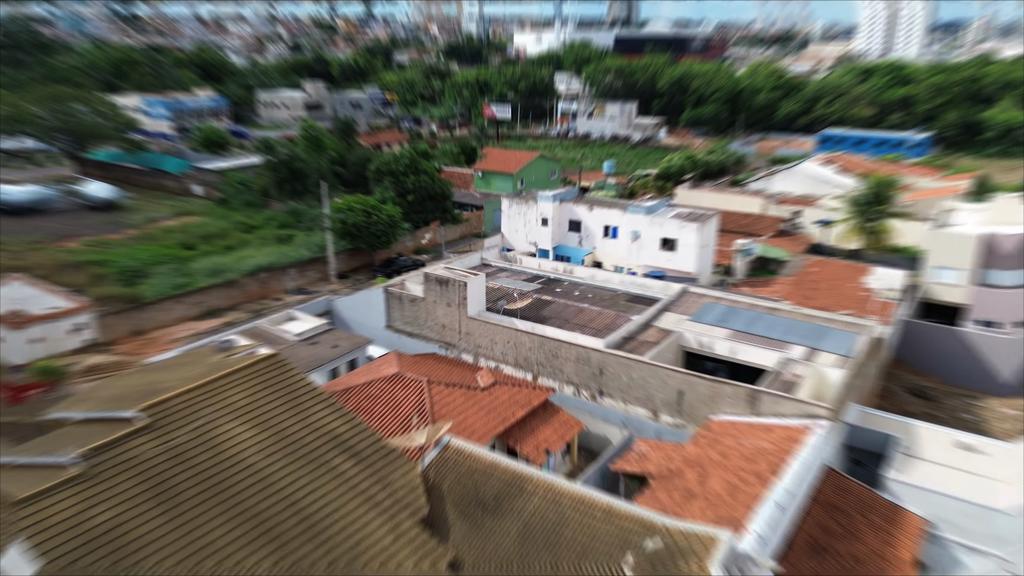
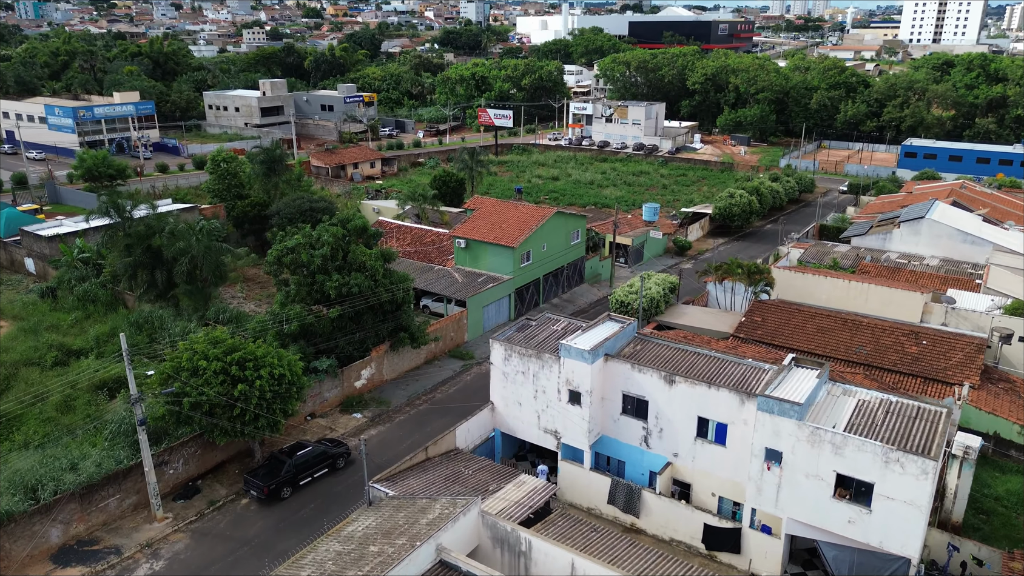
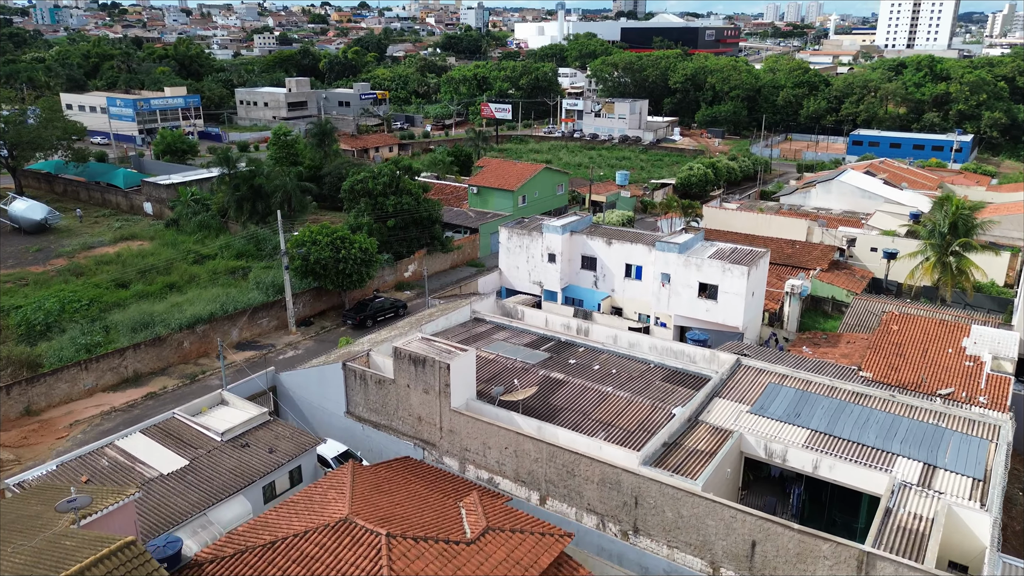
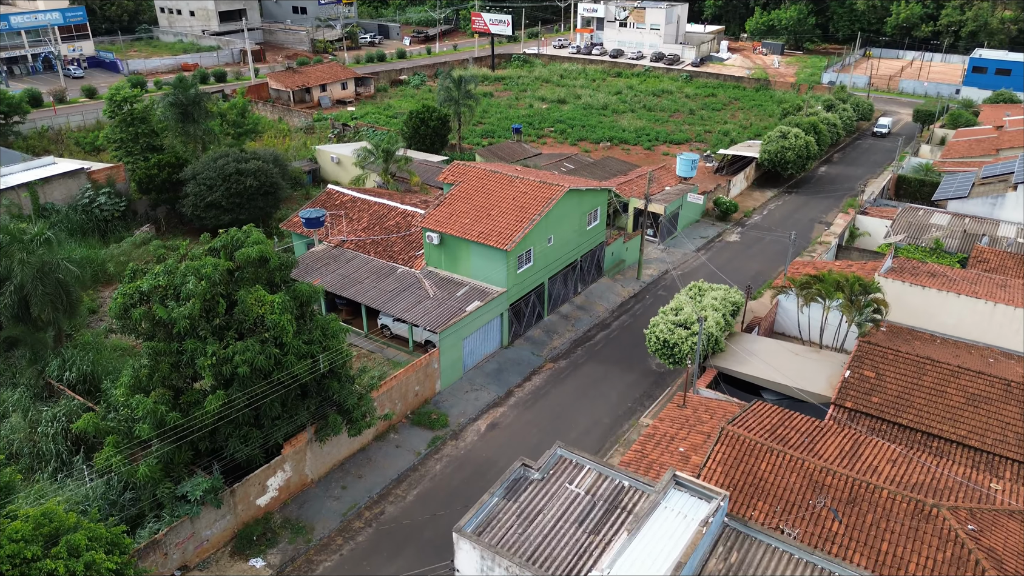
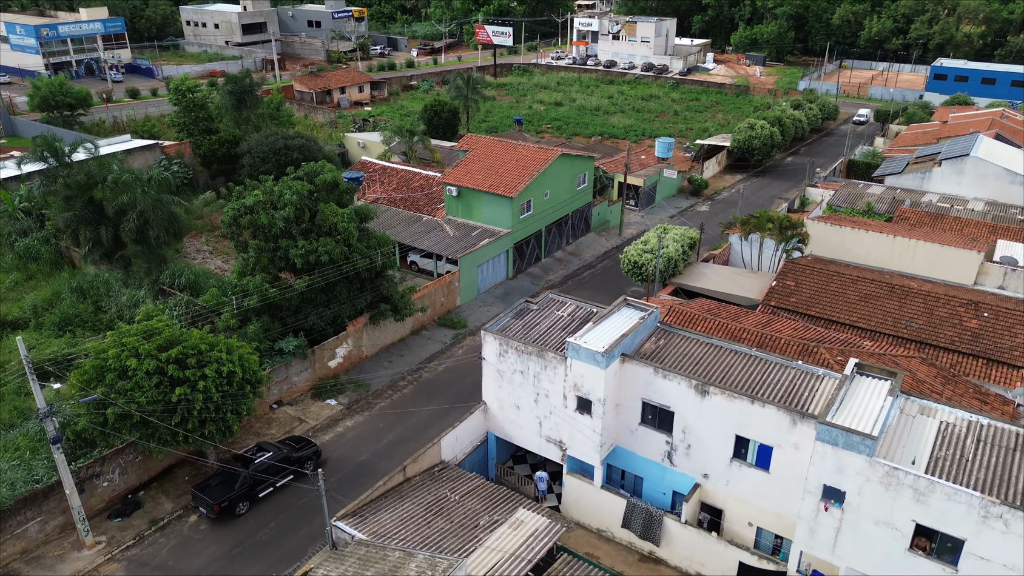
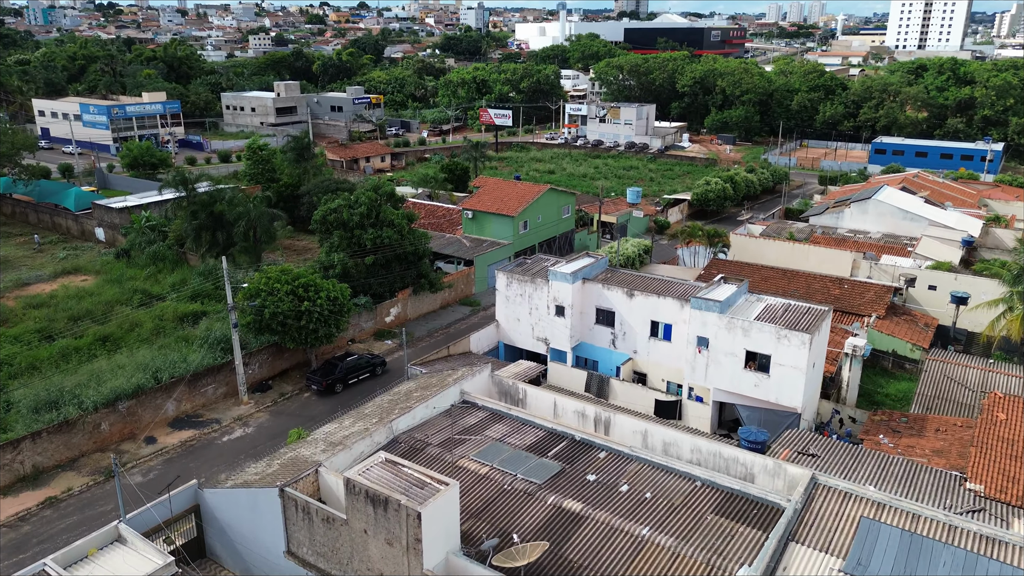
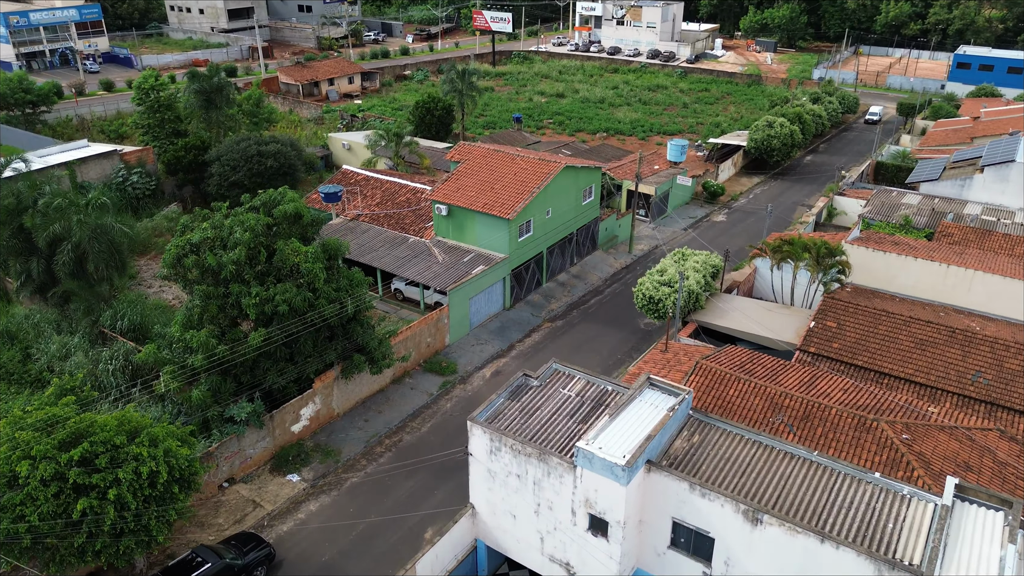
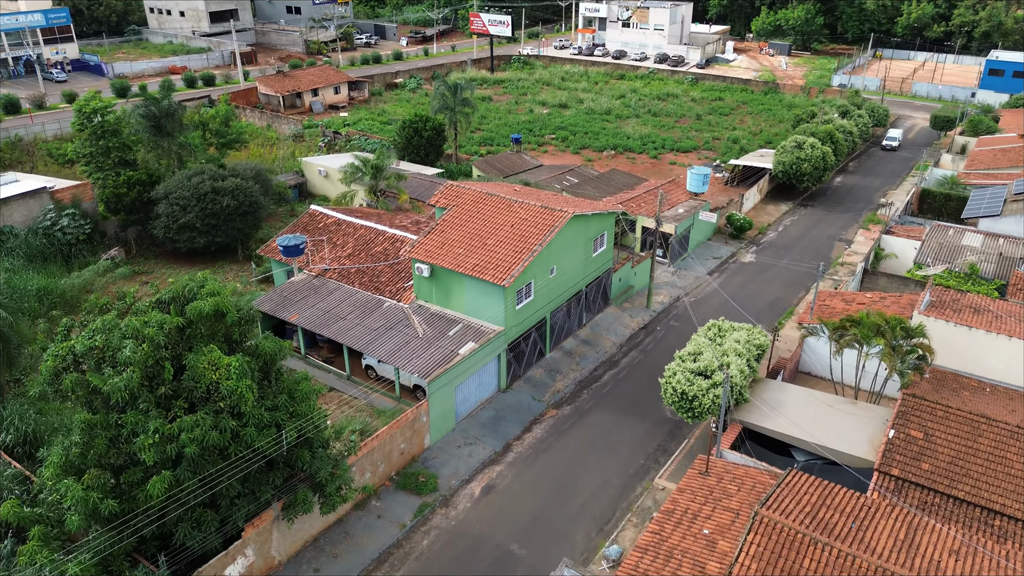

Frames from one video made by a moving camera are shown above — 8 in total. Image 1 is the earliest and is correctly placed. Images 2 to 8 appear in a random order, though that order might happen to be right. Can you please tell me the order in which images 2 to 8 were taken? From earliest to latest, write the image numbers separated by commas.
3, 6, 2, 5, 7, 4, 8
